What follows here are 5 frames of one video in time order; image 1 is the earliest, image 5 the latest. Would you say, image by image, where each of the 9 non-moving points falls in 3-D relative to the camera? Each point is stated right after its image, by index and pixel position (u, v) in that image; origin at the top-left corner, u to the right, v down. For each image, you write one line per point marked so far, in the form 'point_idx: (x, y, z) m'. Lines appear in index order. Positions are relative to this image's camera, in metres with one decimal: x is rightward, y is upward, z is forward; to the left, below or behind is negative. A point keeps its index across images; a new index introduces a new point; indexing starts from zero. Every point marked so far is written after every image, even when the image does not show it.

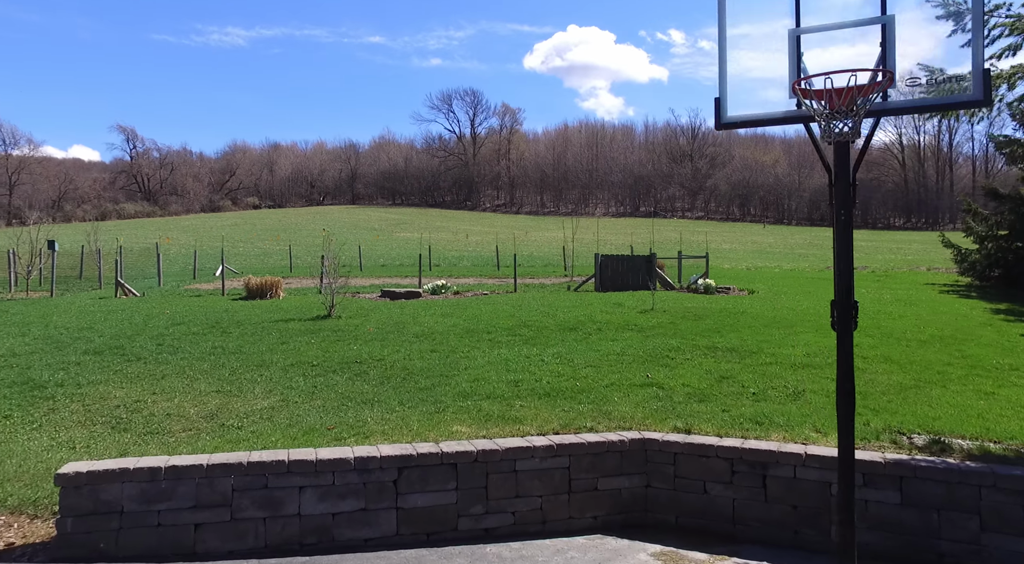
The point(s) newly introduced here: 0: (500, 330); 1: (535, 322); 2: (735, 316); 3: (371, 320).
0: (-0.2, -1.0, +16.6) m
1: (+0.5, -0.9, +18.2) m
2: (+5.2, -0.9, +18.9) m
3: (-3.3, -0.9, +18.8) m
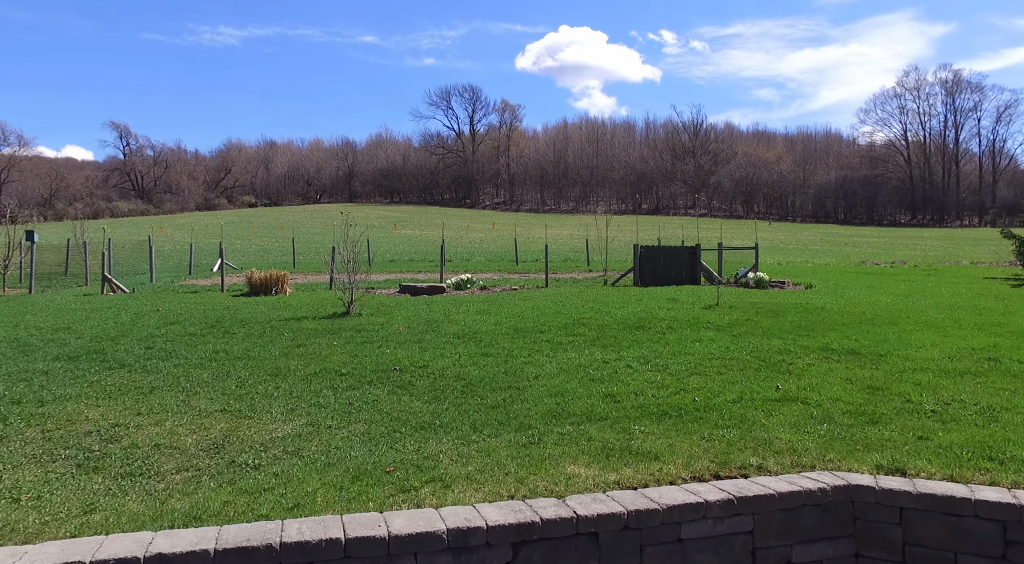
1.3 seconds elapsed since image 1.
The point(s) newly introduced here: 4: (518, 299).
0: (+0.8, -0.9, +14.1) m
1: (+1.5, -0.7, +15.6) m
2: (+6.2, -0.7, +16.3) m
3: (-2.3, -0.7, +16.2) m
4: (+0.1, -0.4, +20.0) m
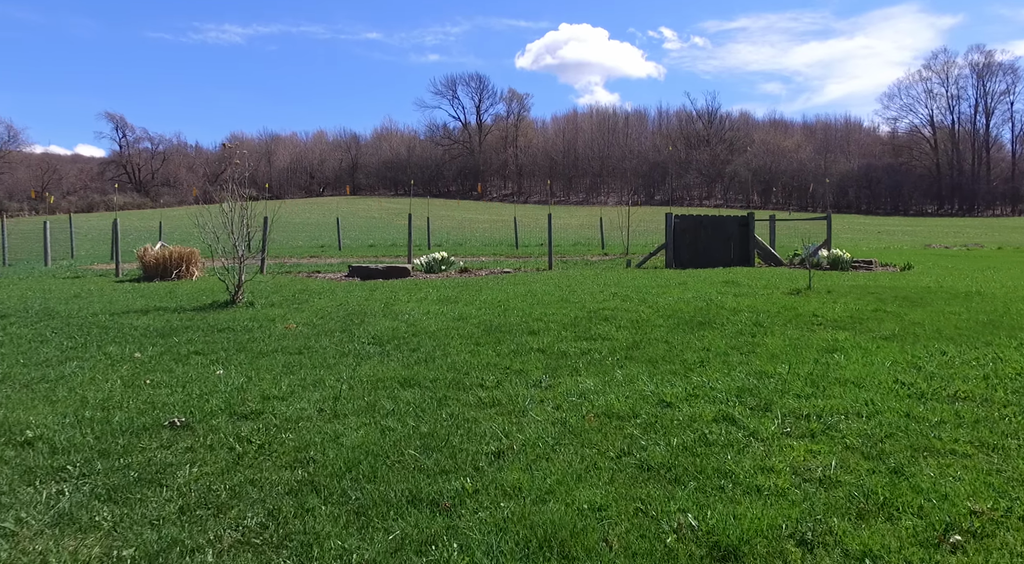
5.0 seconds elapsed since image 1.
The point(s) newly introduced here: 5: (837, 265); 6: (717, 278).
0: (+0.5, -0.5, +8.0) m
1: (+1.2, -0.3, +9.5) m
2: (+5.9, -0.3, +10.2) m
3: (-2.6, -0.3, +10.1) m
4: (-0.1, 0.0, +13.9) m
5: (+7.1, +0.4, +17.6) m
6: (+3.7, +0.1, +14.4) m
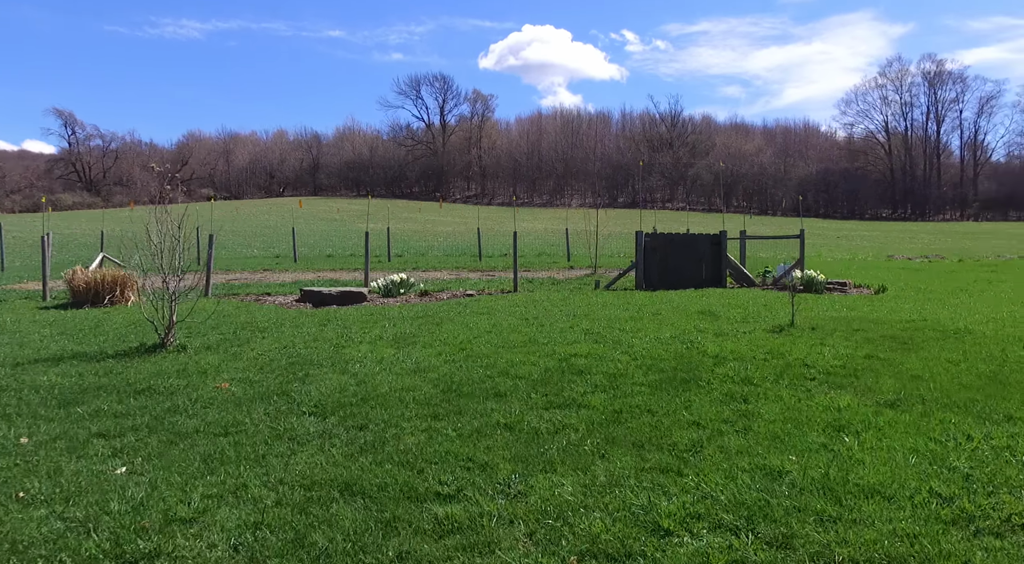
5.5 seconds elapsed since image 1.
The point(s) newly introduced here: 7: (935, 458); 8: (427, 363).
0: (+0.1, -1.0, +7.1) m
1: (+0.8, -0.8, +8.6) m
2: (+5.5, -0.8, +9.5) m
3: (-3.0, -0.8, +9.1) m
4: (-0.7, -0.5, +12.9) m
5: (+6.3, -0.1, +17.0) m
6: (+3.1, -0.4, +13.6) m
7: (+2.7, -1.1, +5.1) m
8: (-0.9, -0.9, +8.5) m
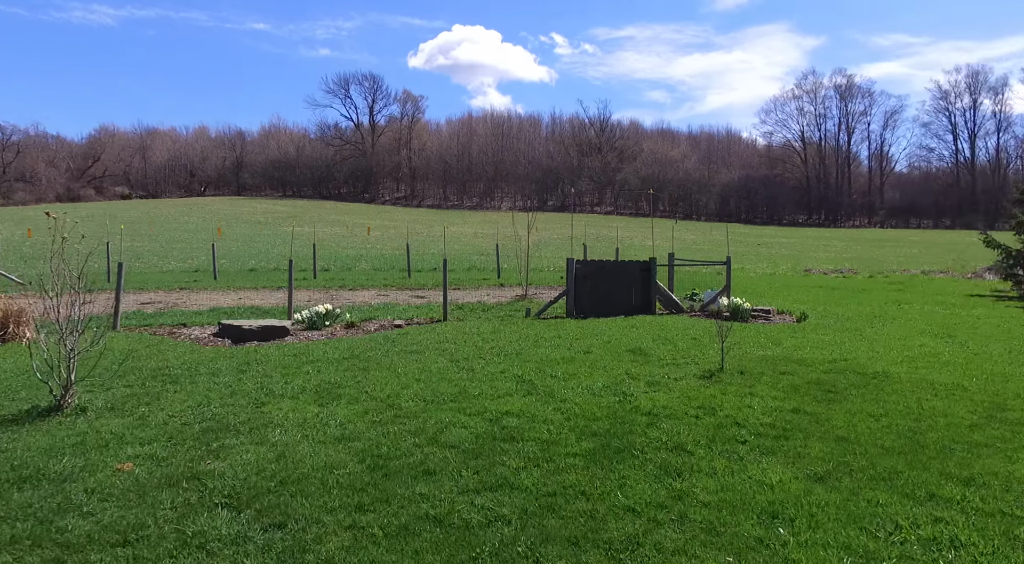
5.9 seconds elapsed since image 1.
0: (-0.5, -1.6, +6.8) m
1: (+0.1, -1.5, +8.4) m
2: (+4.6, -1.4, +9.7) m
3: (-3.8, -1.4, +8.5) m
4: (-1.8, -1.1, +12.6) m
5: (+4.9, -0.8, +17.2) m
6: (+1.9, -1.0, +13.6) m
7: (+2.3, -1.7, +5.1) m
8: (-1.6, -1.5, +8.1) m
